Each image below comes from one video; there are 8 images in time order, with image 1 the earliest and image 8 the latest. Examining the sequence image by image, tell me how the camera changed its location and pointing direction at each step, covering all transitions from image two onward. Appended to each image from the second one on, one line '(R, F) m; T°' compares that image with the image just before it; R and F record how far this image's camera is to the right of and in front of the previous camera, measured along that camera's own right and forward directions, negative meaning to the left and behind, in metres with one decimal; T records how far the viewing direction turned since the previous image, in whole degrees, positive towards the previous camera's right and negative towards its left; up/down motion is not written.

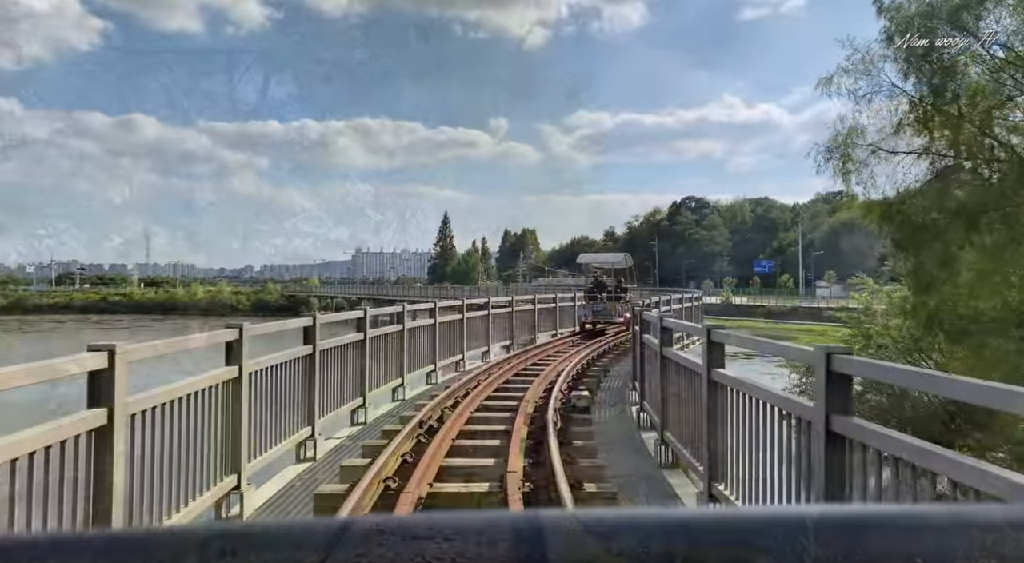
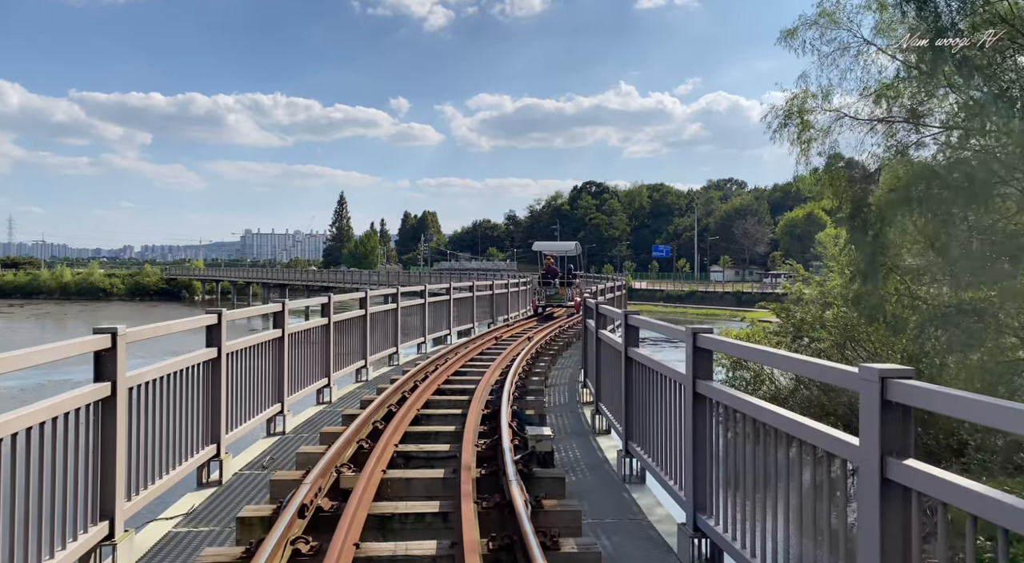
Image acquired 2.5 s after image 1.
(-0.2, +1.9) m; +7°
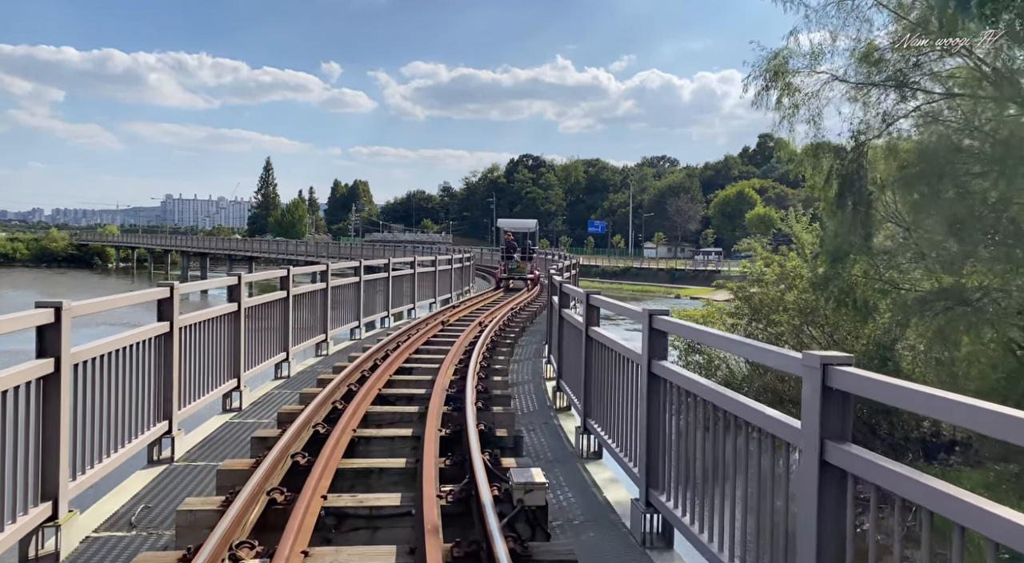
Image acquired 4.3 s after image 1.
(-0.2, +1.2) m; +5°
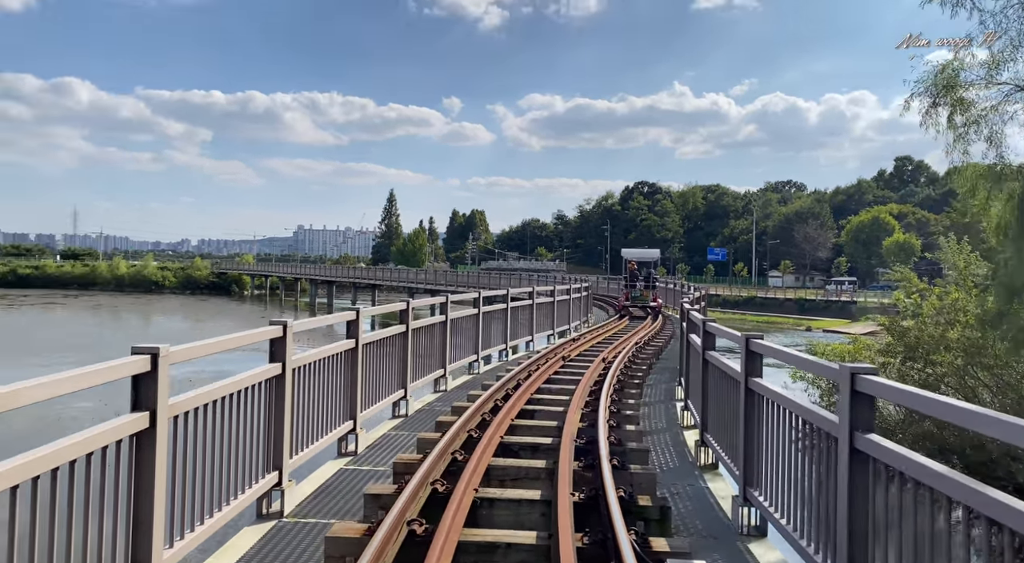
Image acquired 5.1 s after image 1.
(-0.1, +0.4) m; -8°
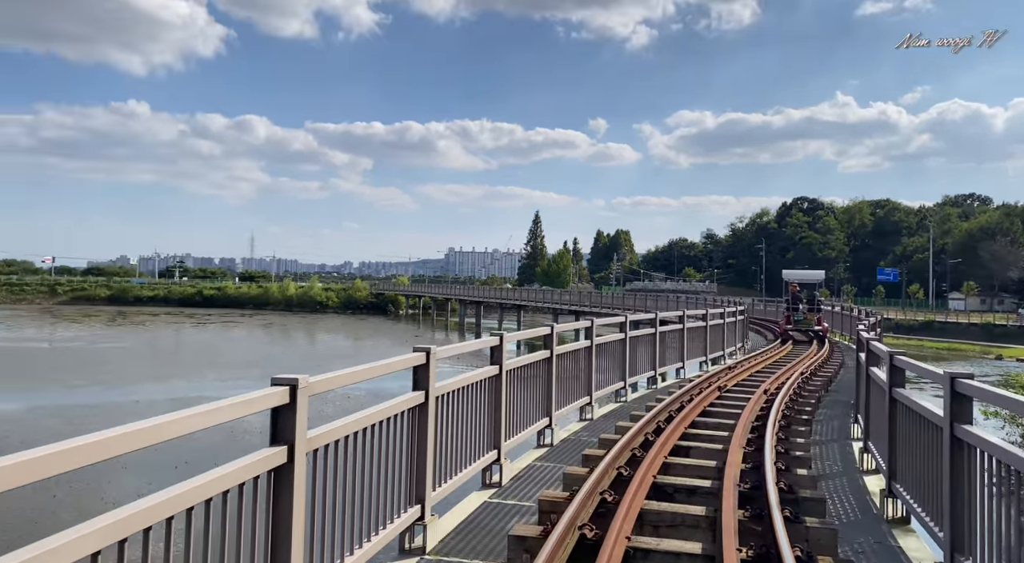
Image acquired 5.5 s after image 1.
(0.0, +0.3) m; -10°
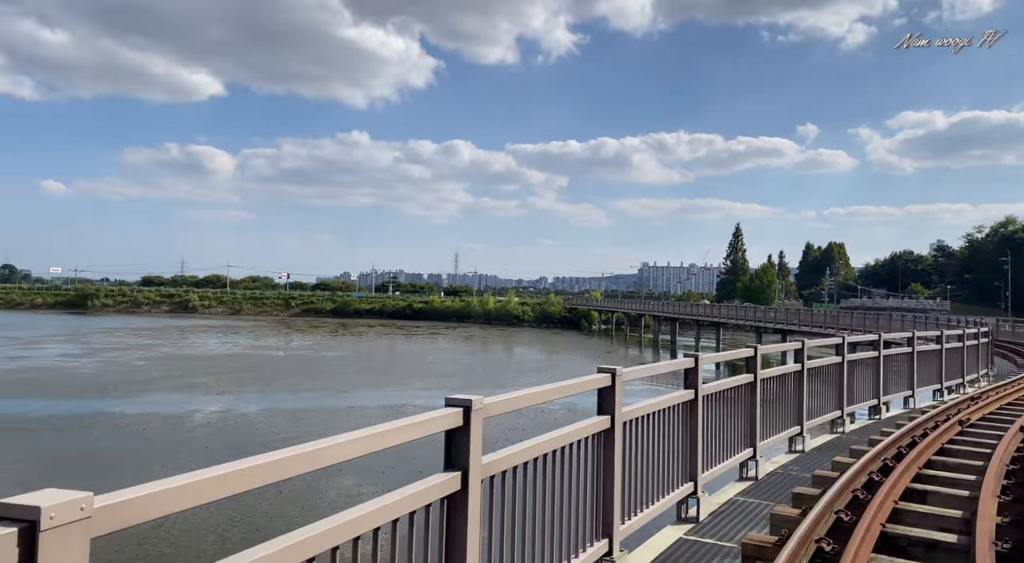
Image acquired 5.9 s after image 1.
(0.0, +0.4) m; -13°
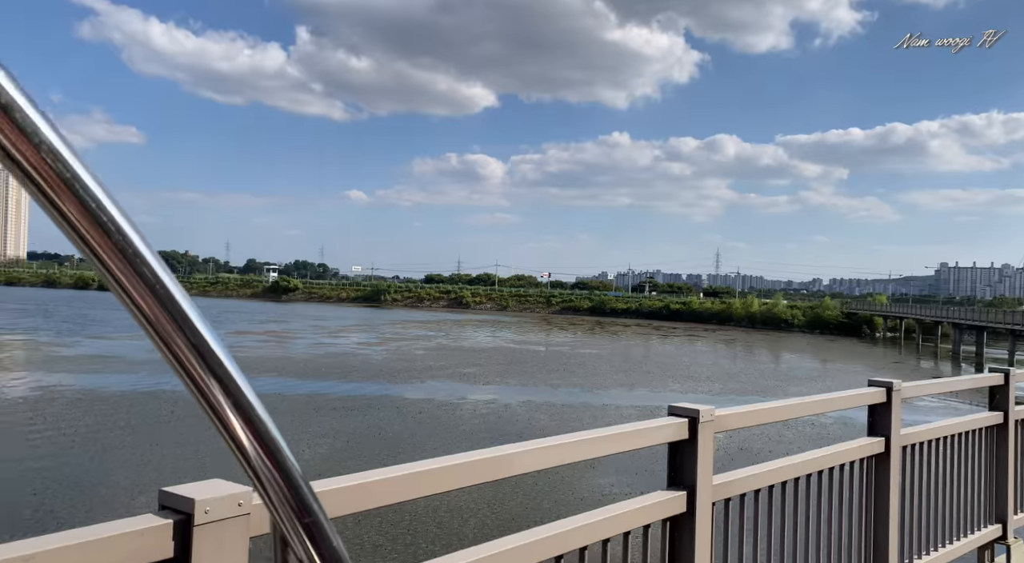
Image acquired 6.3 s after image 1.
(0.0, +0.6) m; -17°
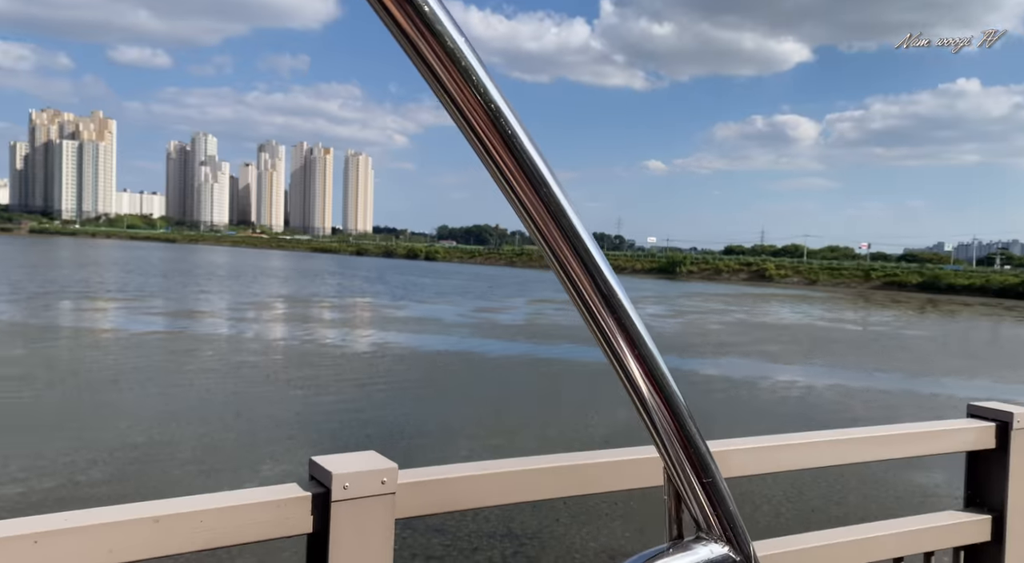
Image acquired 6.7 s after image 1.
(-0.3, +1.1) m; -19°
